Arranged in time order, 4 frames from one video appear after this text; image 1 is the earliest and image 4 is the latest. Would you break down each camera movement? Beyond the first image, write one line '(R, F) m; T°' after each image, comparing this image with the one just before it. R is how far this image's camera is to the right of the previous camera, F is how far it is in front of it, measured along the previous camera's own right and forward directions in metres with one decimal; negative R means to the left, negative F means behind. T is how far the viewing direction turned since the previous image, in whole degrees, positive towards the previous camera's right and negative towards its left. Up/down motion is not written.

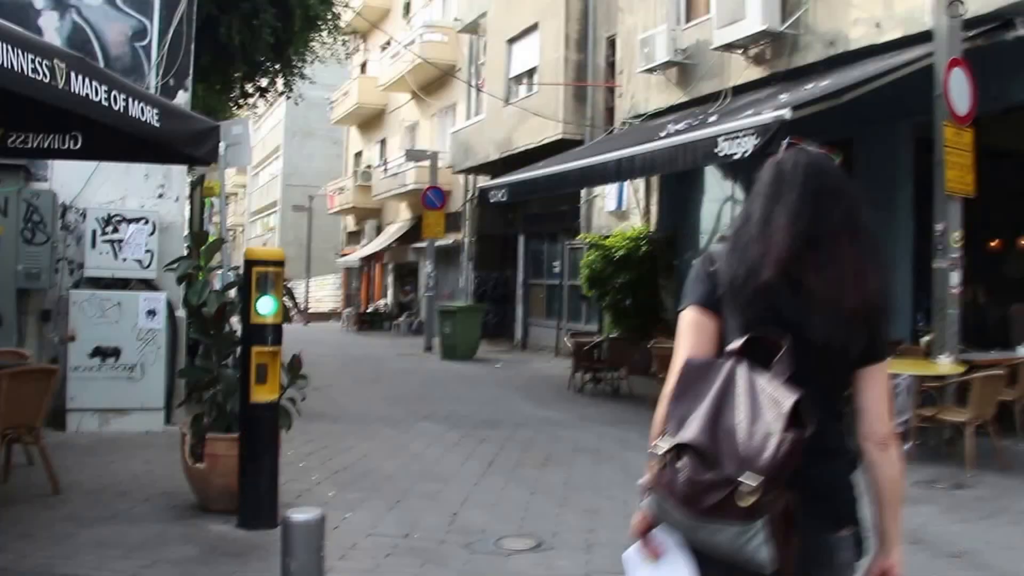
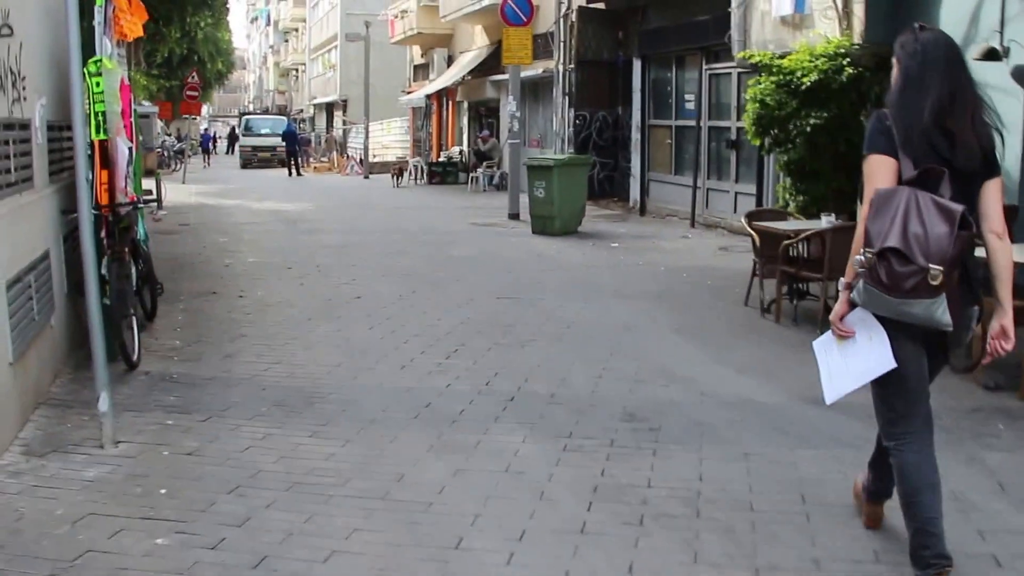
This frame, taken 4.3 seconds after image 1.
(-0.3, +6.1) m; -4°
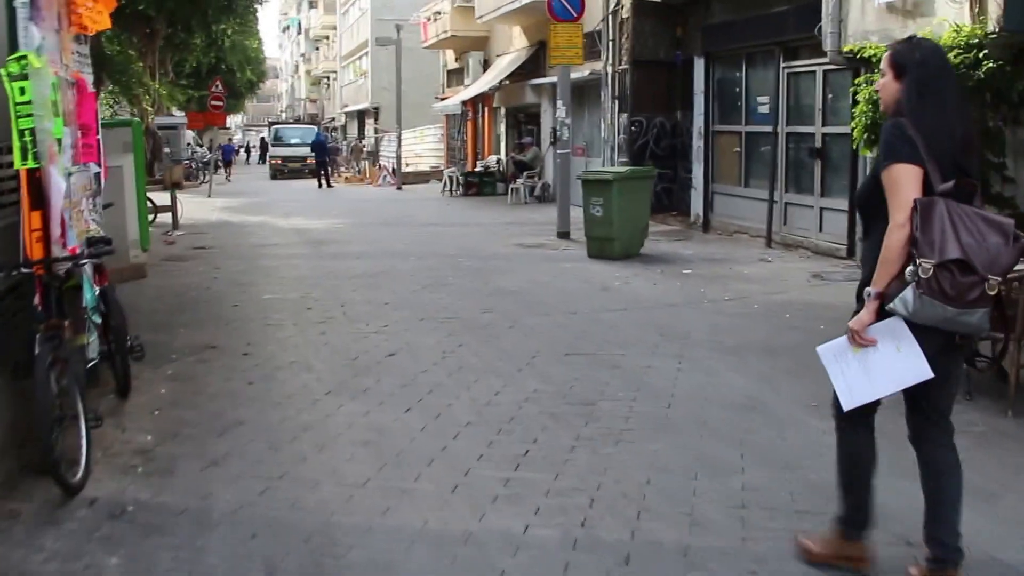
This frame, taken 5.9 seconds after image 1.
(-0.2, +2.2) m; -1°
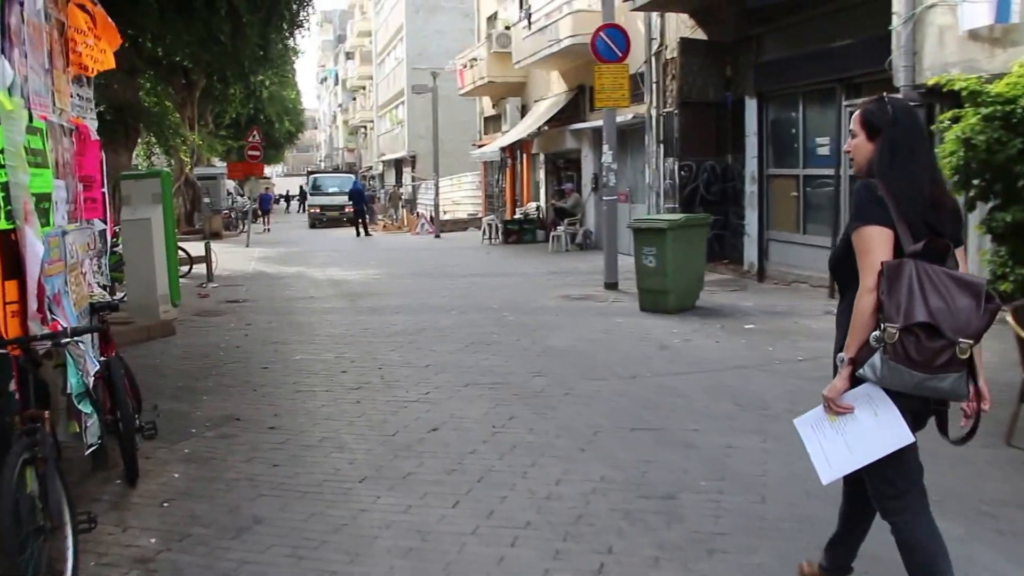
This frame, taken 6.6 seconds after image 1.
(-0.1, +0.9) m; -2°
